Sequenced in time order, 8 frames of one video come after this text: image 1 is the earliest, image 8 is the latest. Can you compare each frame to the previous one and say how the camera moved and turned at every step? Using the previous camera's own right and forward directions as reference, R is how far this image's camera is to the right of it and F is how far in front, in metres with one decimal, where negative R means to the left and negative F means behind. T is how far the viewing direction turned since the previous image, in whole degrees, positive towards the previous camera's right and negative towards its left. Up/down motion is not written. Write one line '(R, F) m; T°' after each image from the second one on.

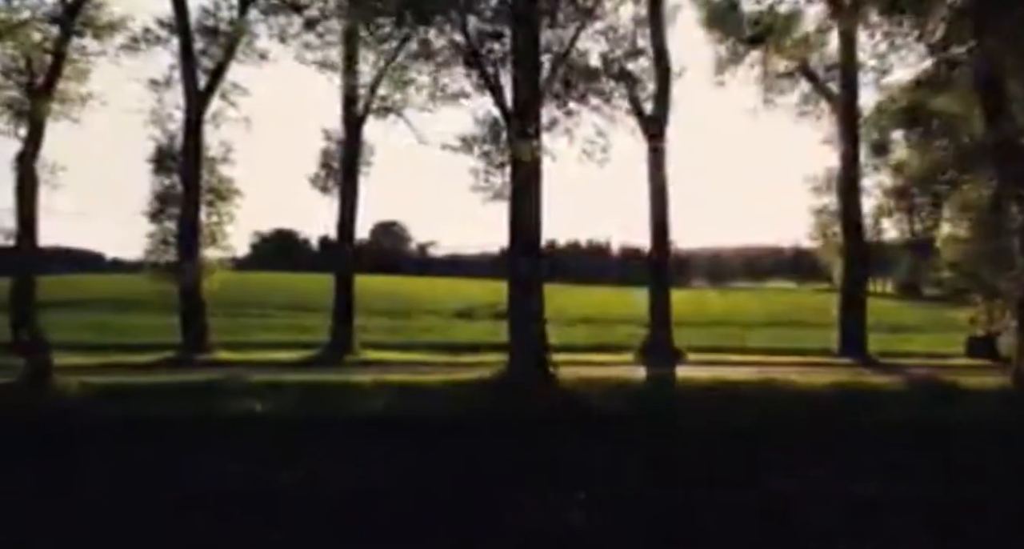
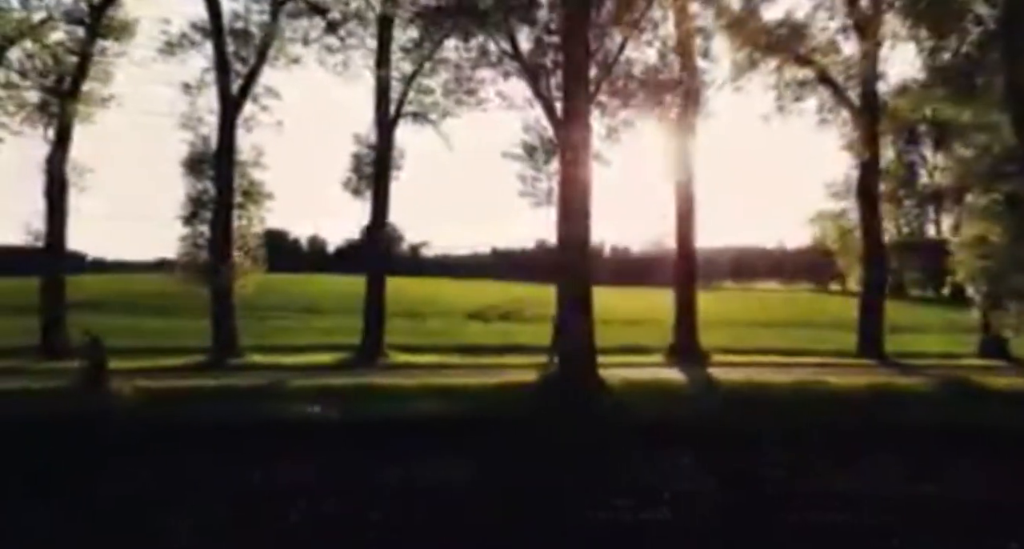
(-1.1, -0.2) m; +2°
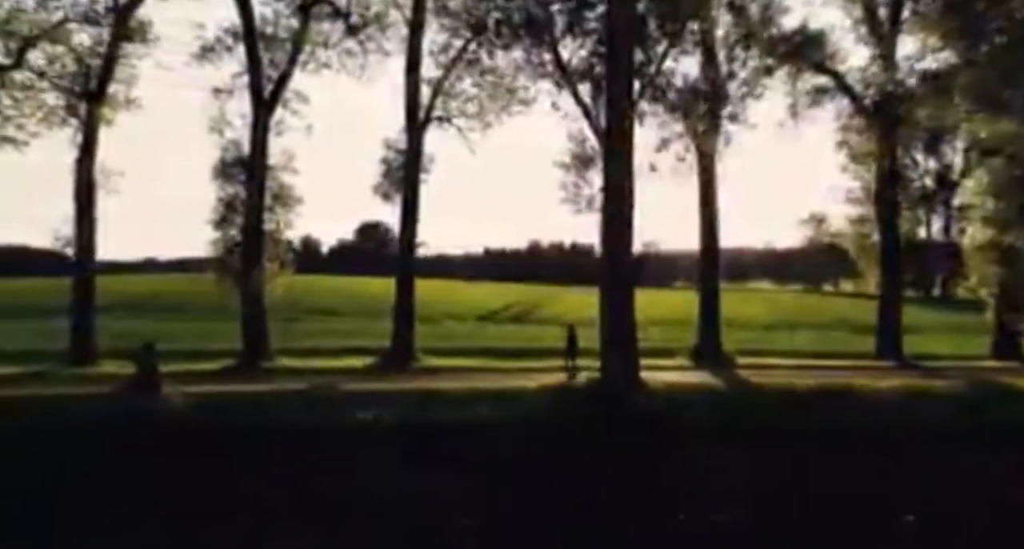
(-1.0, -0.2) m; +1°
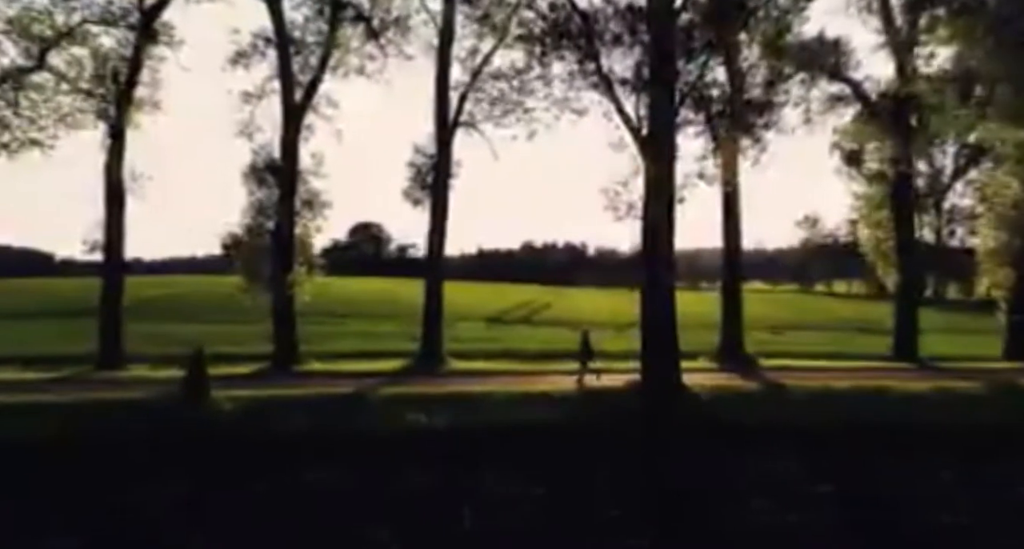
(-1.0, -0.2) m; +1°
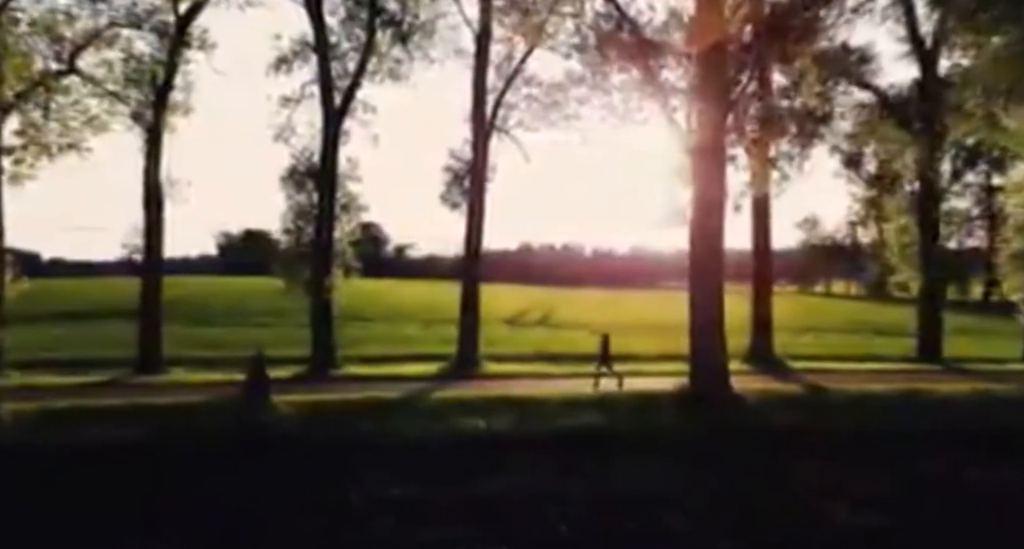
(-1.1, -0.2) m; +1°
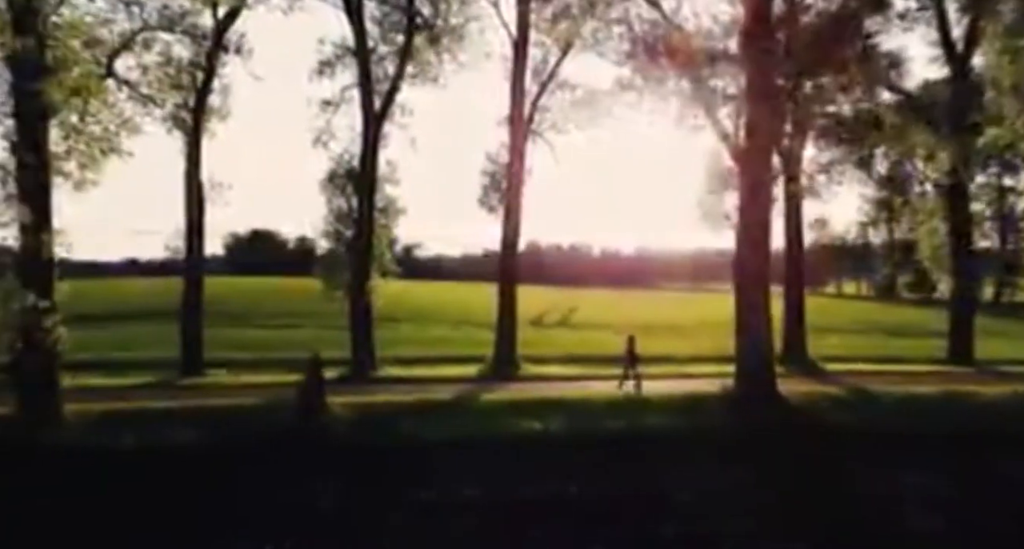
(-0.9, -0.2) m; 0°
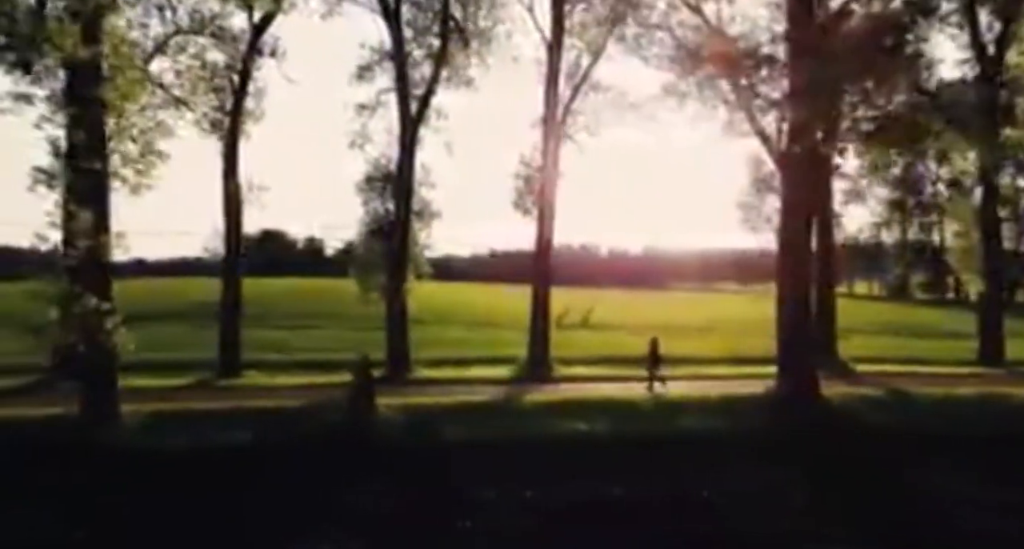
(-0.7, -0.1) m; 0°
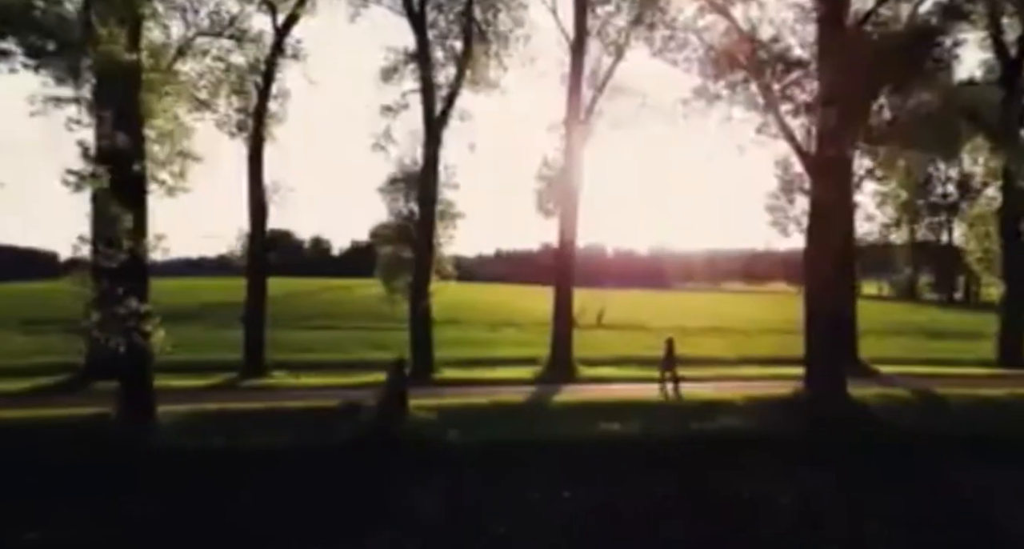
(-0.5, -0.1) m; 0°
